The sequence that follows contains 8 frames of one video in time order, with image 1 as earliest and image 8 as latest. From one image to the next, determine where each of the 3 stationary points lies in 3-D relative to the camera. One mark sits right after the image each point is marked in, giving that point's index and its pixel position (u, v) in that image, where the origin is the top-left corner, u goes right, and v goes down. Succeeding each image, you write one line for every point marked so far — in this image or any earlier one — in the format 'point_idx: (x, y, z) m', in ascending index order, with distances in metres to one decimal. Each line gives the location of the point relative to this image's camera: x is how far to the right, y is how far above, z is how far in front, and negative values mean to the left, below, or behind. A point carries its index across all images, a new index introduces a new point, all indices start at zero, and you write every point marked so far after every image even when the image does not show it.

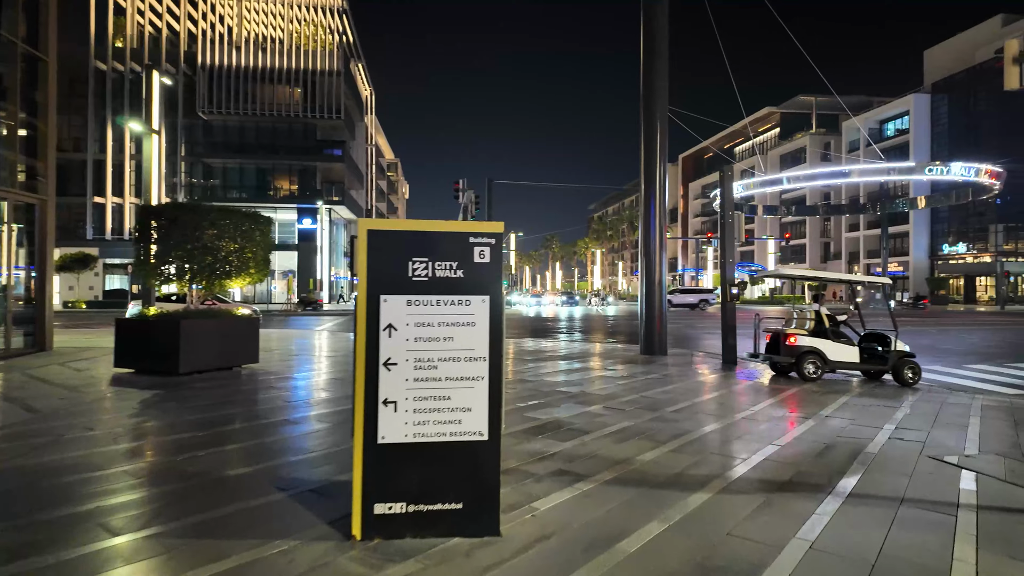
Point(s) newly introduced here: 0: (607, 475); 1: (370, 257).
0: (+0.7, -1.4, +4.4) m
1: (-0.8, +0.2, +3.2) m
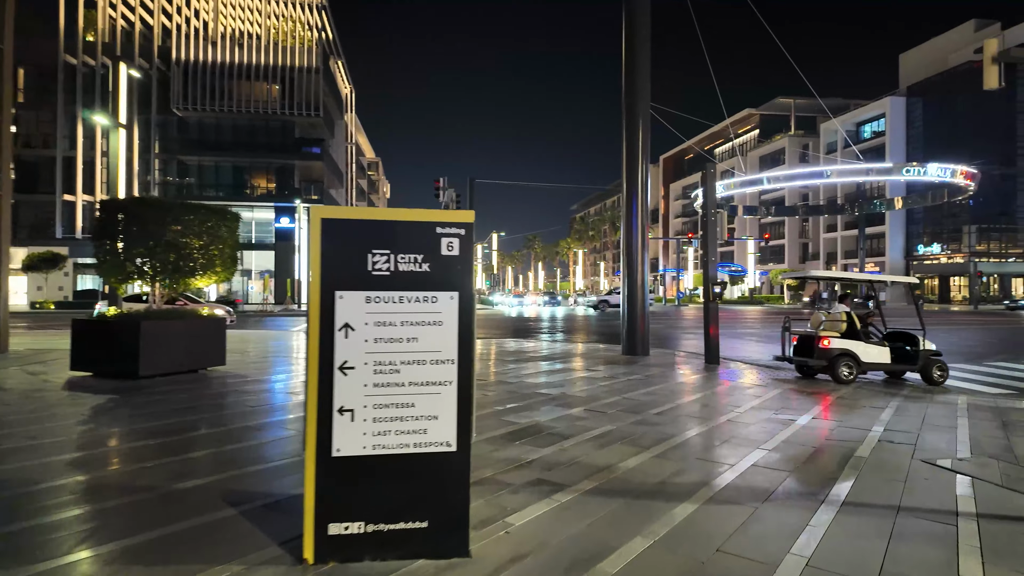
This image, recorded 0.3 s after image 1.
0: (+0.5, -1.4, +4.1) m
1: (-0.9, +0.2, +2.9) m
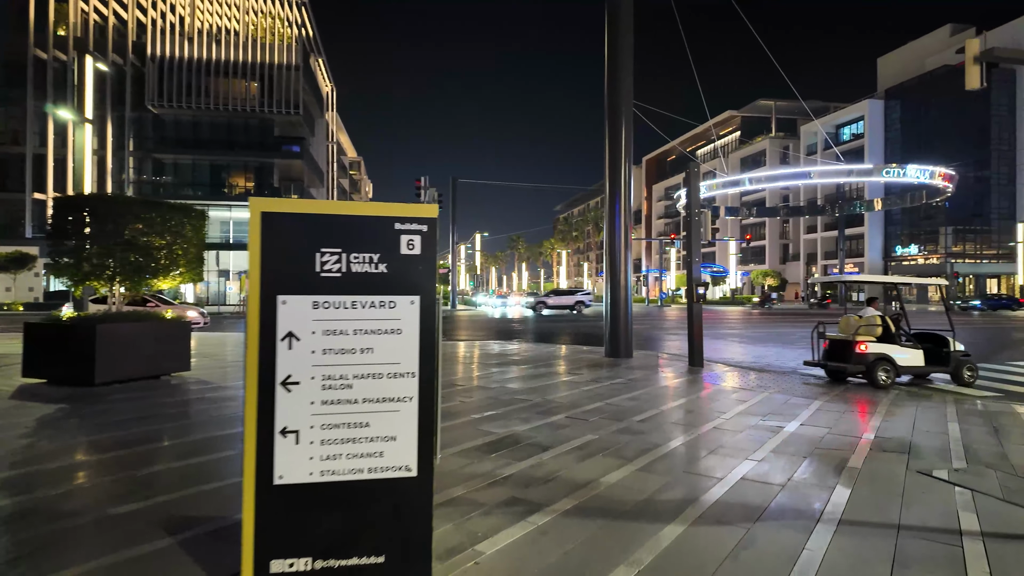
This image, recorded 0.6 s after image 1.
0: (+0.4, -1.4, +3.8) m
1: (-1.1, +0.2, +2.5) m
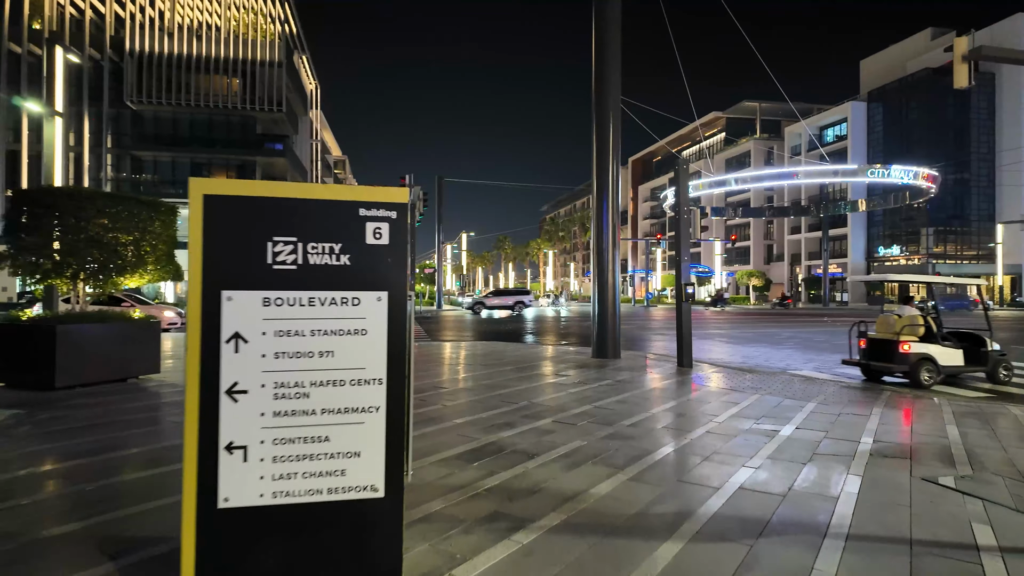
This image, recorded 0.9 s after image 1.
0: (+0.3, -1.4, +3.5) m
1: (-1.1, +0.2, +2.2) m
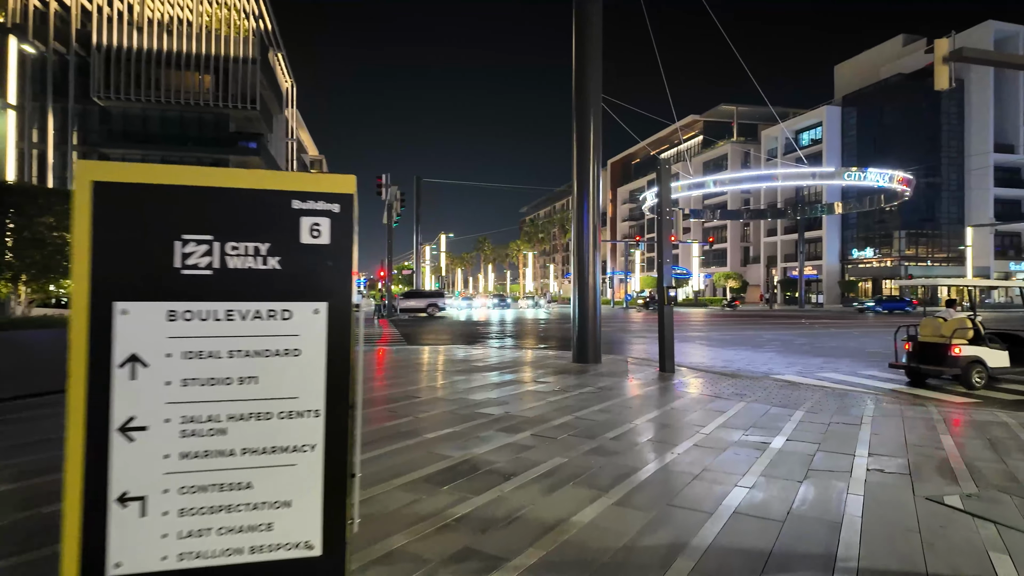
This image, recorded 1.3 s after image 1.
0: (+0.1, -1.4, +3.1) m
1: (-1.2, +0.2, +1.7) m
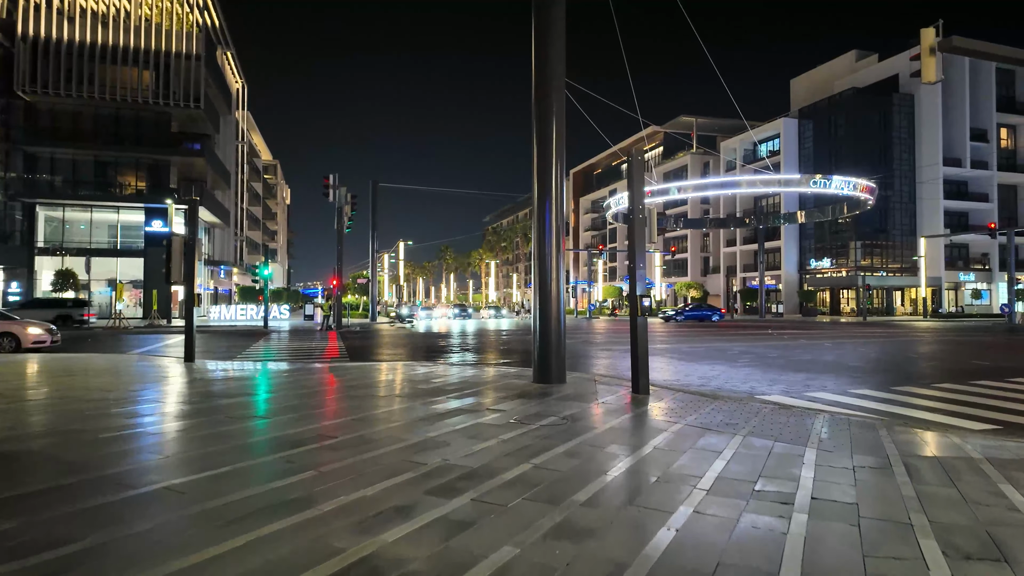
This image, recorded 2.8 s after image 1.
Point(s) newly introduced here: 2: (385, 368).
0: (-0.2, -1.4, +1.5) m
1: (-1.4, +0.2, +0.1) m
2: (-3.4, -2.0, +14.5) m
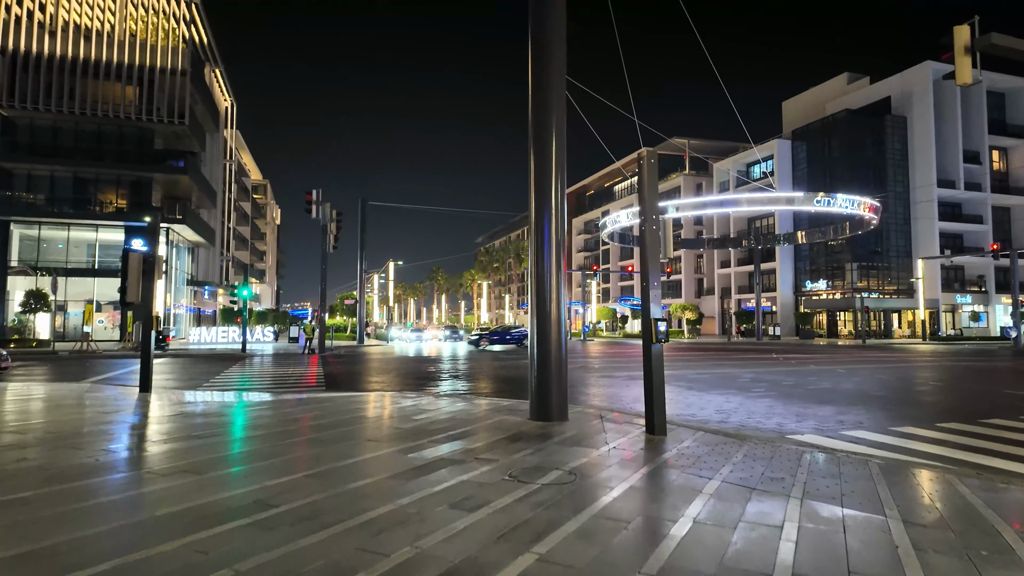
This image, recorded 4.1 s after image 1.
0: (-0.2, -1.4, +0.1) m
1: (-1.4, +0.2, -1.3) m
2: (-3.6, -2.5, +13.0) m
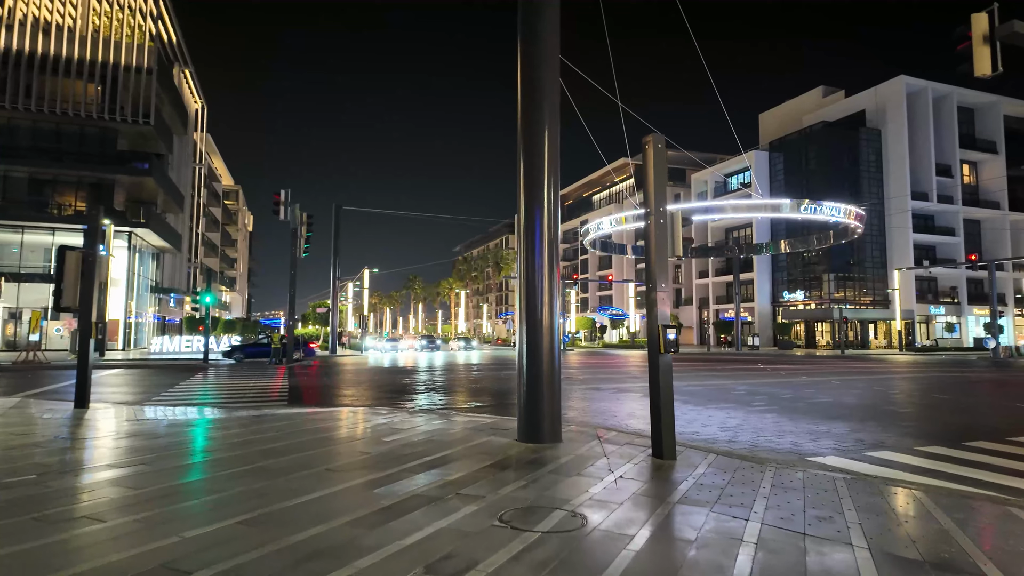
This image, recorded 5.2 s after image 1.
0: (0.0, -1.3, -1.0) m
1: (-1.2, +0.4, -2.4) m
2: (-3.9, -2.5, +11.7) m
